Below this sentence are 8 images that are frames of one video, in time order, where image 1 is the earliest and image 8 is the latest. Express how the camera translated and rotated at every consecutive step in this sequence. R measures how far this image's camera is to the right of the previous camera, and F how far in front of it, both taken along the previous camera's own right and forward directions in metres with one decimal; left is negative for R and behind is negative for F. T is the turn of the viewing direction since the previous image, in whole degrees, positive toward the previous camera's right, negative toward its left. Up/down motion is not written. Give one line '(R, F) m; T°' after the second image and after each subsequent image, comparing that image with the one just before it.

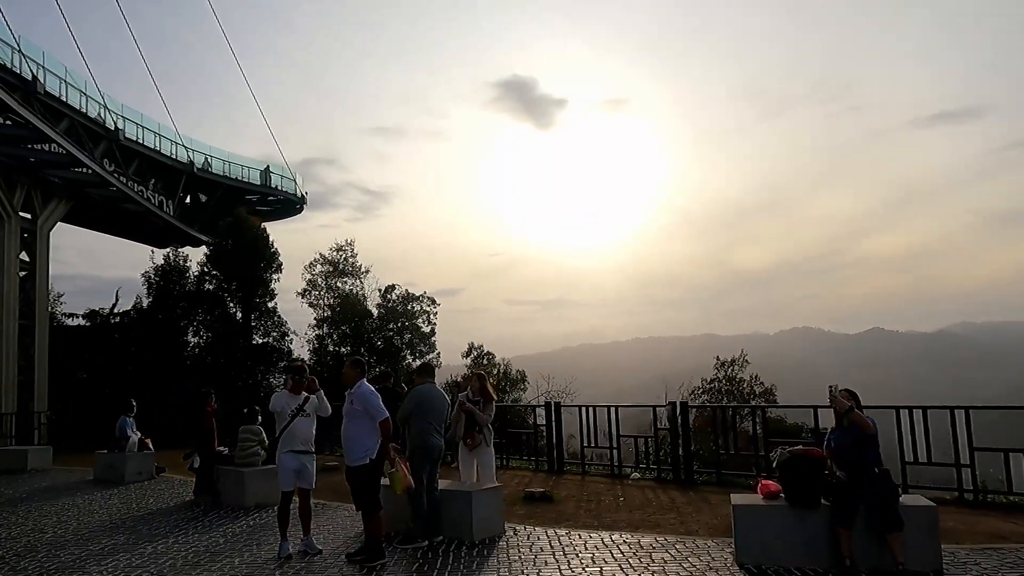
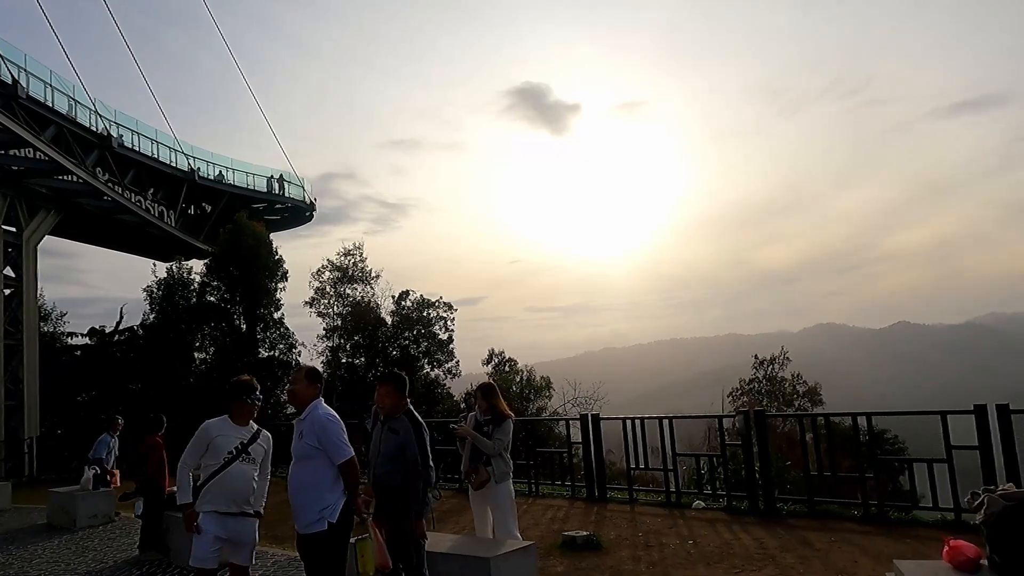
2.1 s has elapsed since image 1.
(0.0, +2.6) m; -1°
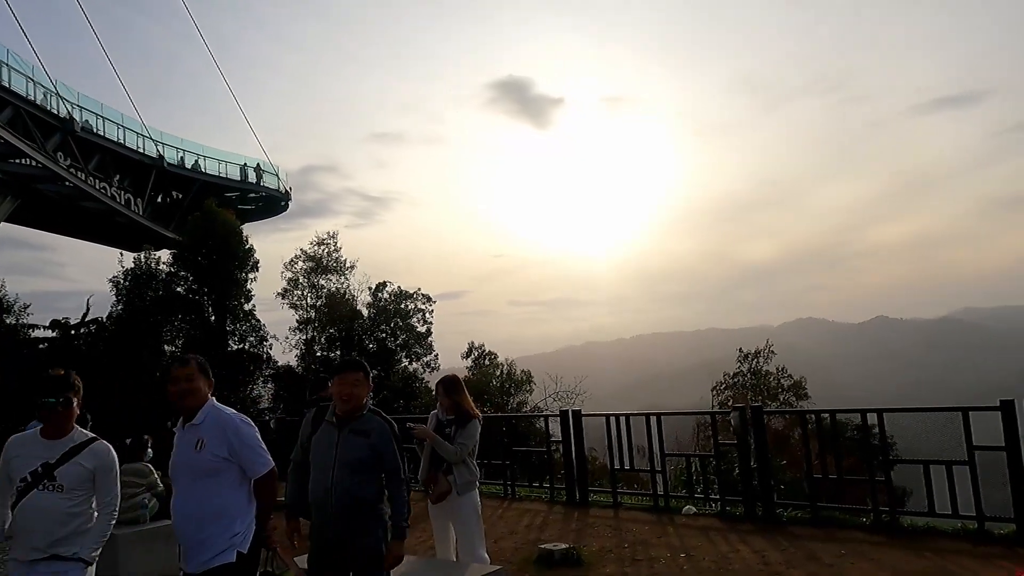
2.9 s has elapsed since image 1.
(+0.1, +1.0) m; +1°
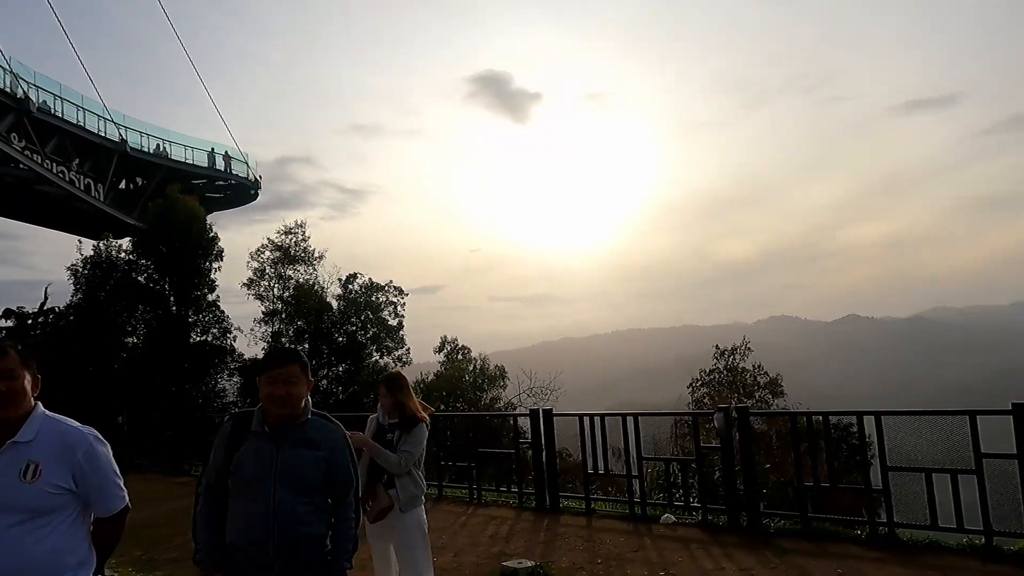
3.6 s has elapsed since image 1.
(+0.1, +0.8) m; +2°
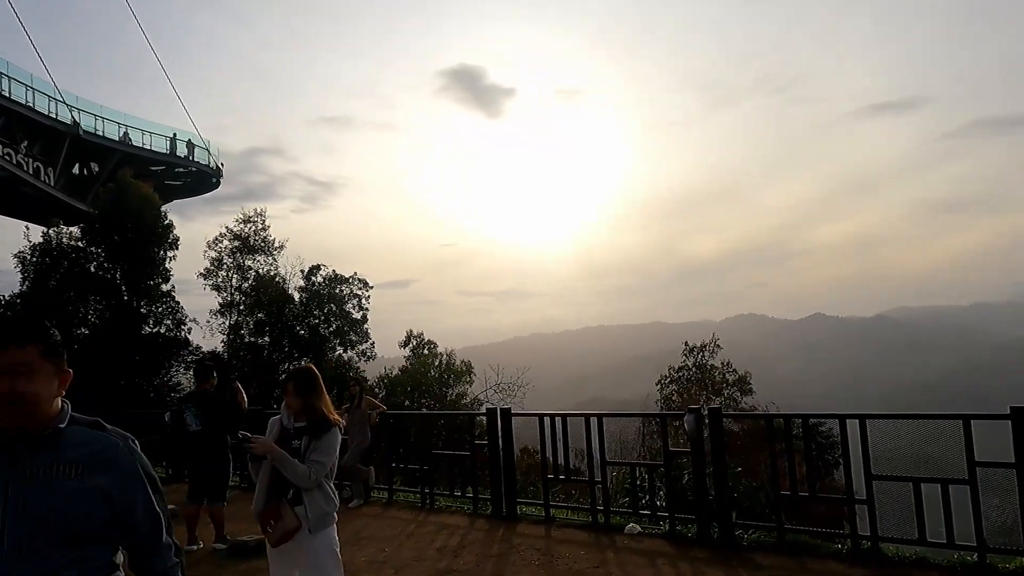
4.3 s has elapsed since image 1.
(+0.2, +0.8) m; +2°
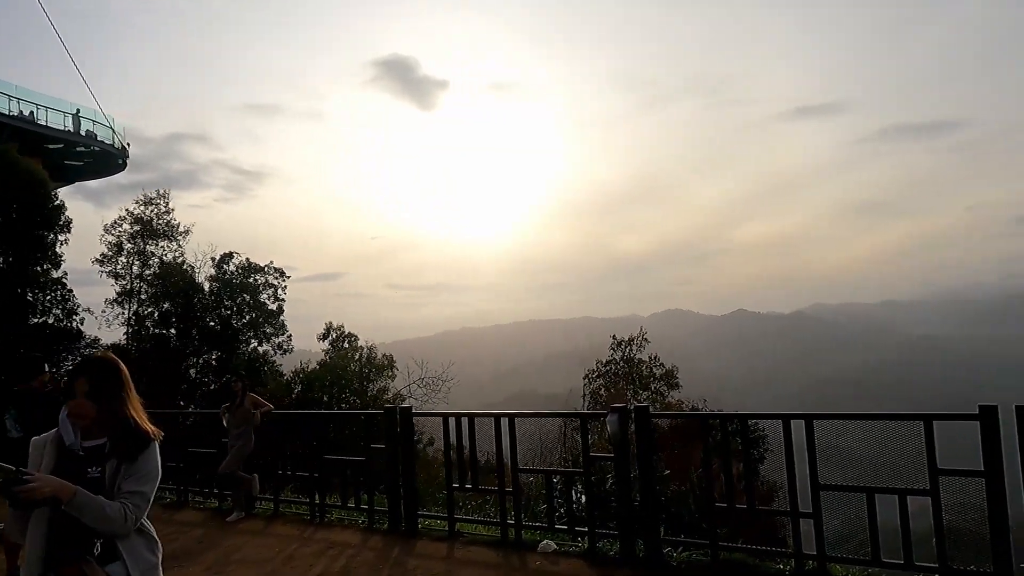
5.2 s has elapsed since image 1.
(+0.3, +1.1) m; +5°
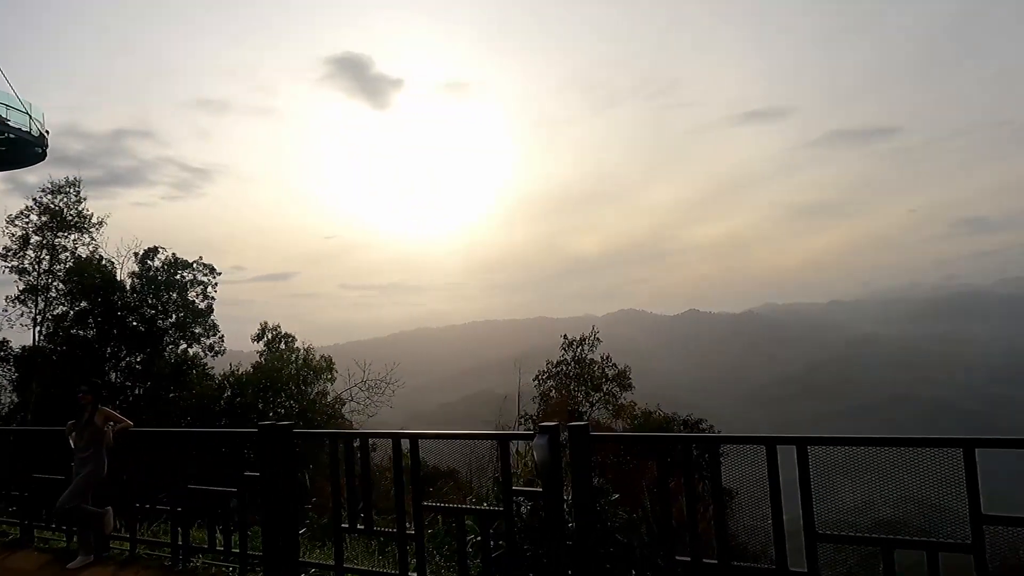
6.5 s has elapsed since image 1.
(+0.4, +1.6) m; +3°
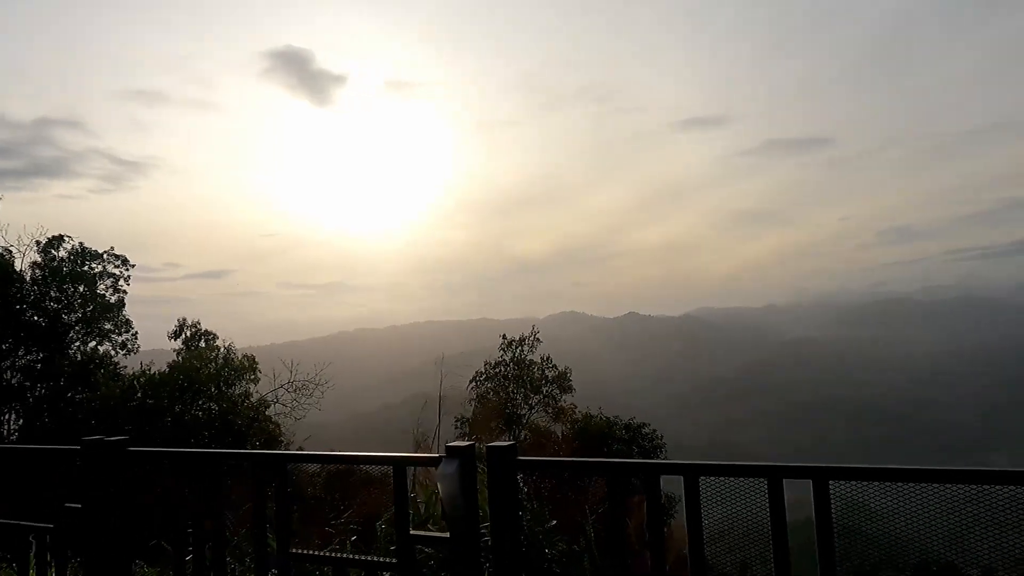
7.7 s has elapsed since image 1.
(+0.2, +1.4) m; +4°
